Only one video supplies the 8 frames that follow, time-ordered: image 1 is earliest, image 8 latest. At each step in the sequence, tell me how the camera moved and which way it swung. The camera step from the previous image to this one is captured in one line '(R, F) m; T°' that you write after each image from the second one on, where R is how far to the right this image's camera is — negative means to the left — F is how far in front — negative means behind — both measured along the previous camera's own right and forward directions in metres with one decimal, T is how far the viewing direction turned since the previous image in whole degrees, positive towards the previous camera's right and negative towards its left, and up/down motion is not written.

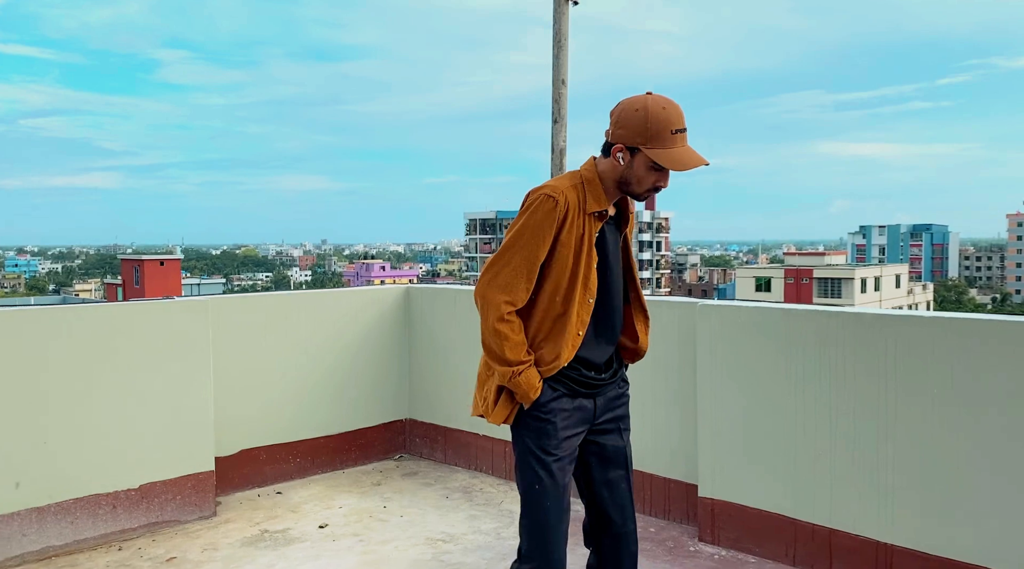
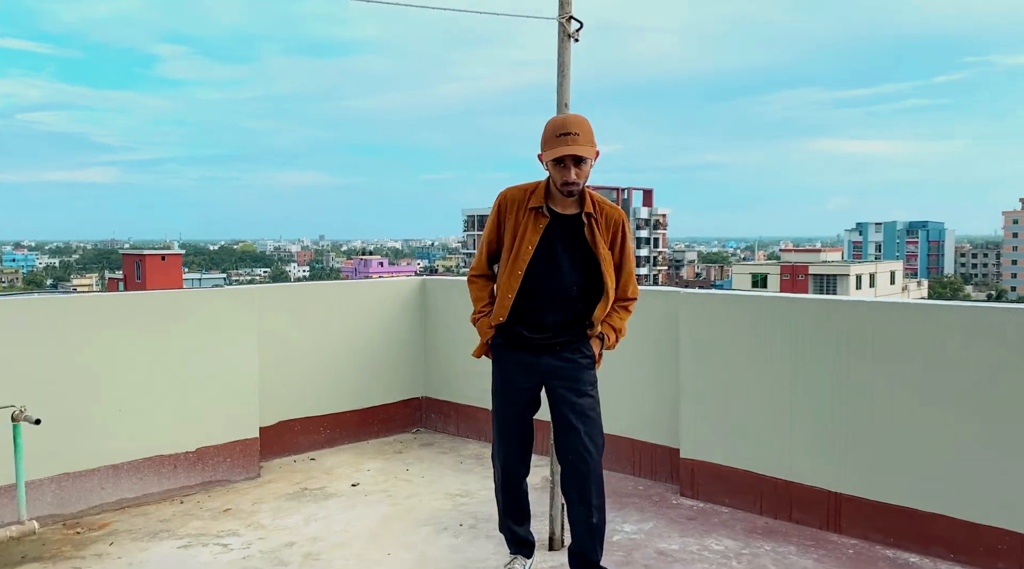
(-0.1, -0.1) m; 0°
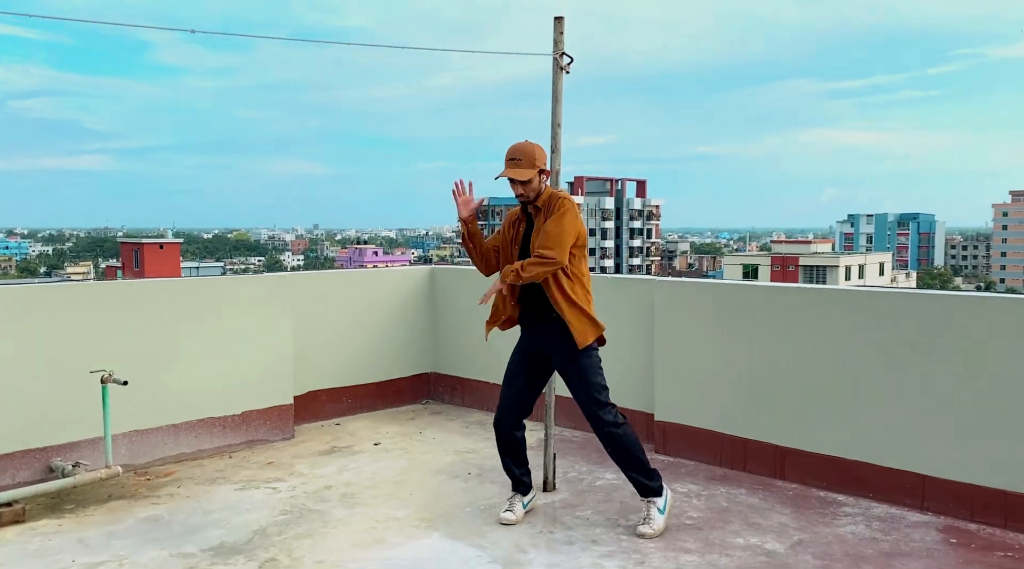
(0.0, -0.6) m; 0°
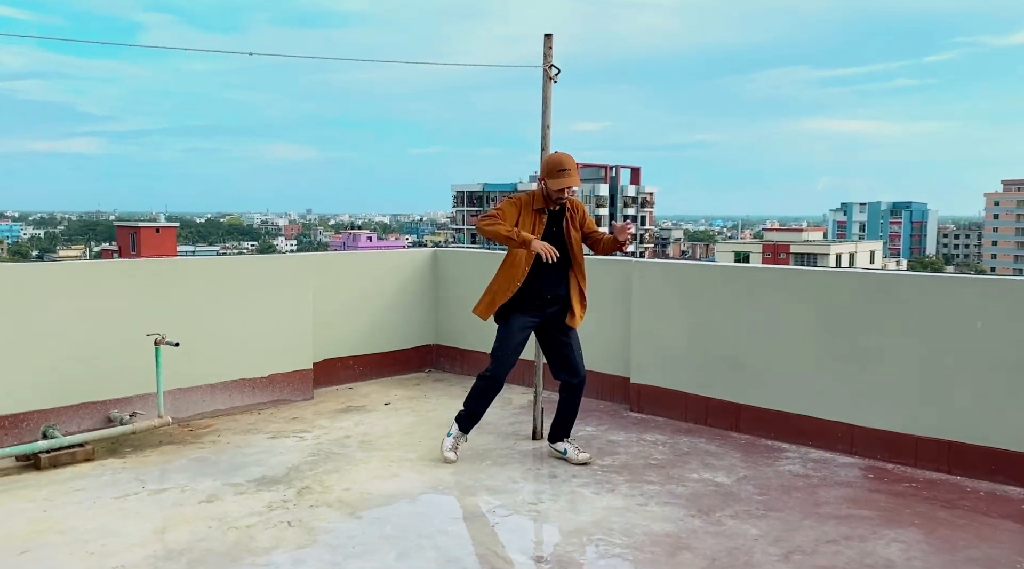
(0.0, -0.6) m; 0°
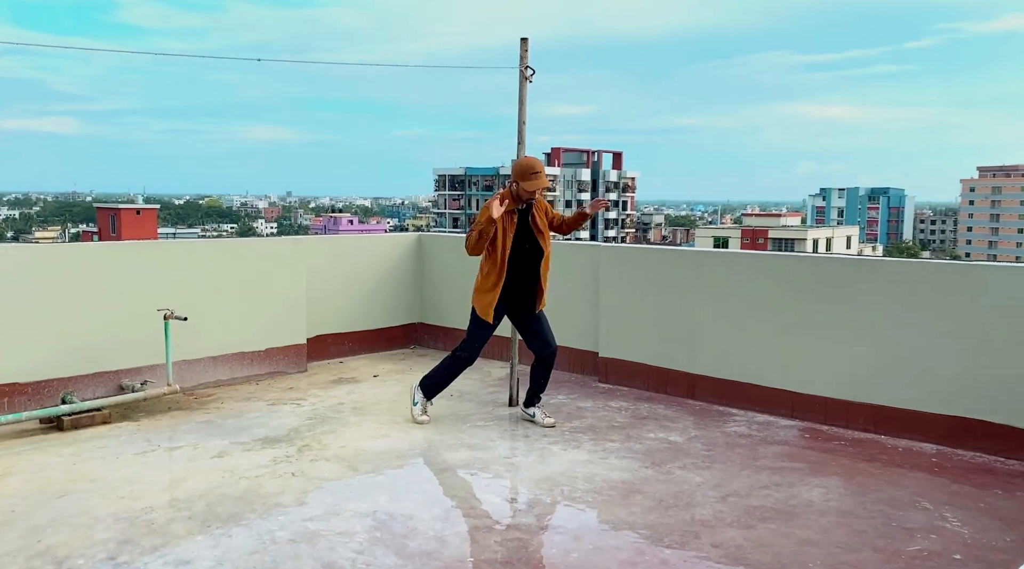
(0.0, -0.4) m; +1°
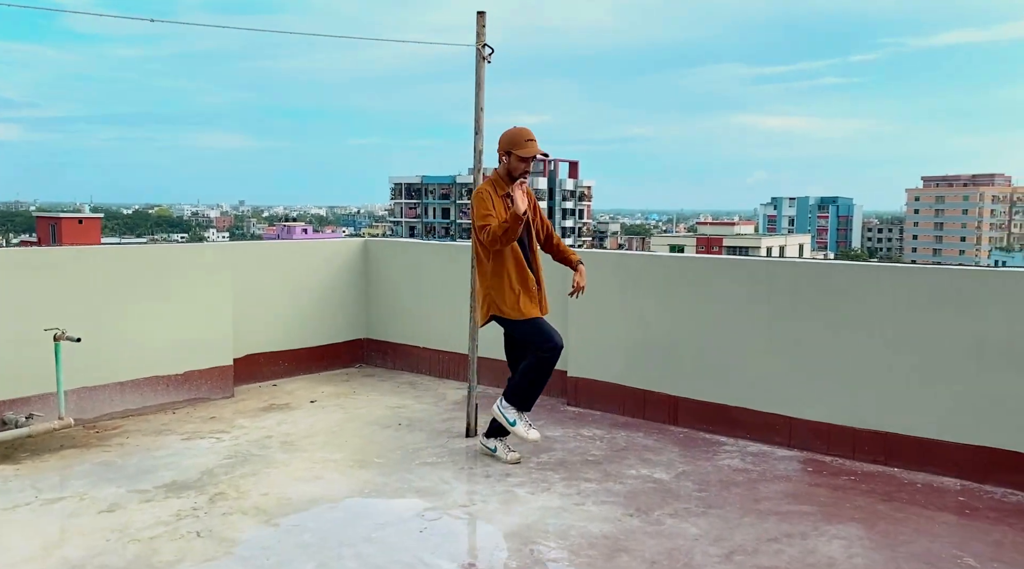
(0.0, +0.6) m; +3°
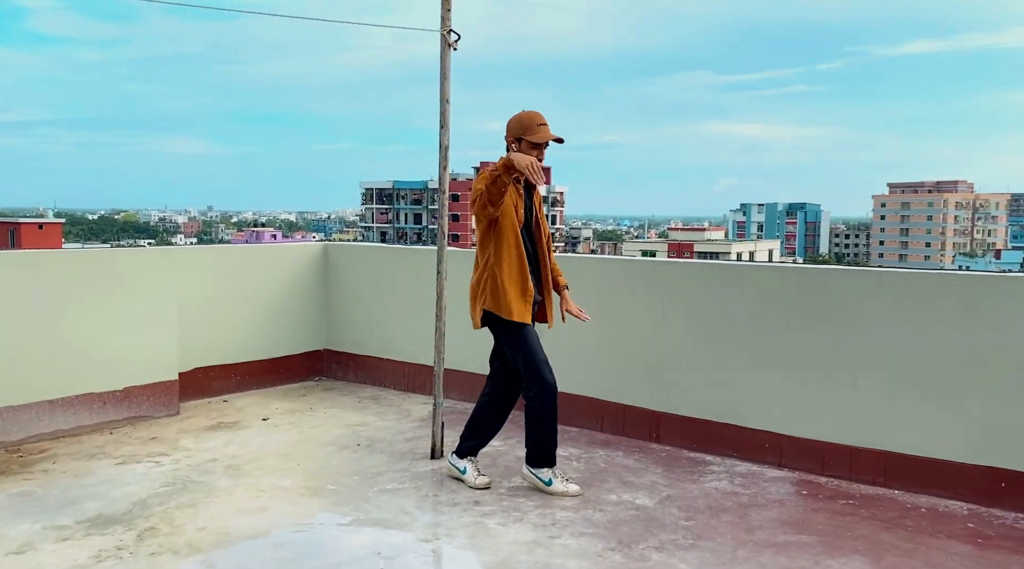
(0.0, +0.3) m; +2°
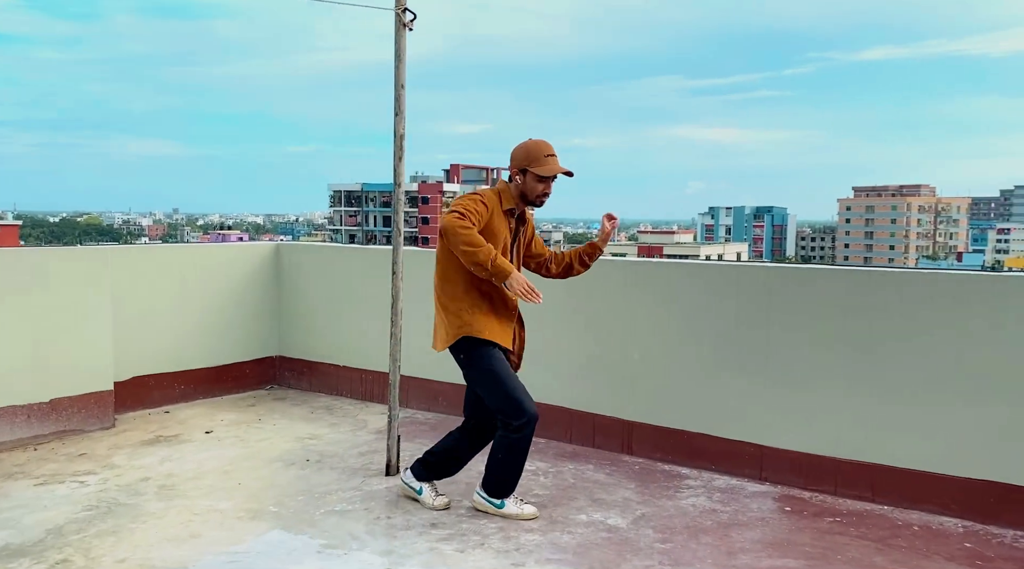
(0.0, +0.3) m; +2°
